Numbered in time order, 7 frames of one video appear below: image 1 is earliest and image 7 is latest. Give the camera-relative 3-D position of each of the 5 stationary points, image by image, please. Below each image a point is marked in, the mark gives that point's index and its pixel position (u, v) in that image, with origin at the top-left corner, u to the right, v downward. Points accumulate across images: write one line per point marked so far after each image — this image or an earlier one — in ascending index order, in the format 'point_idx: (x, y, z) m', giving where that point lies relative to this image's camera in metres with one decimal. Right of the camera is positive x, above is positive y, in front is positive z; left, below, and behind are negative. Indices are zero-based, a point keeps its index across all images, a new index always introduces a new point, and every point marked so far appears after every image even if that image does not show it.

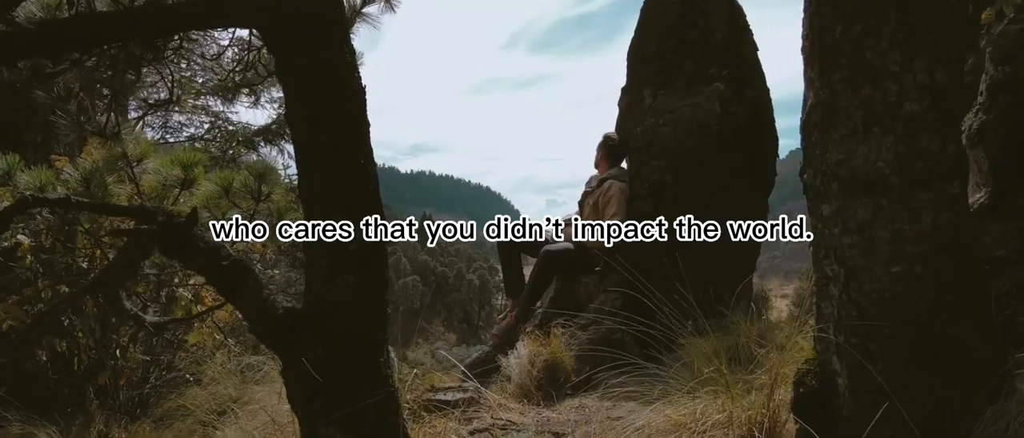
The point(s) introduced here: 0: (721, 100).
0: (+1.5, +0.9, +4.9) m
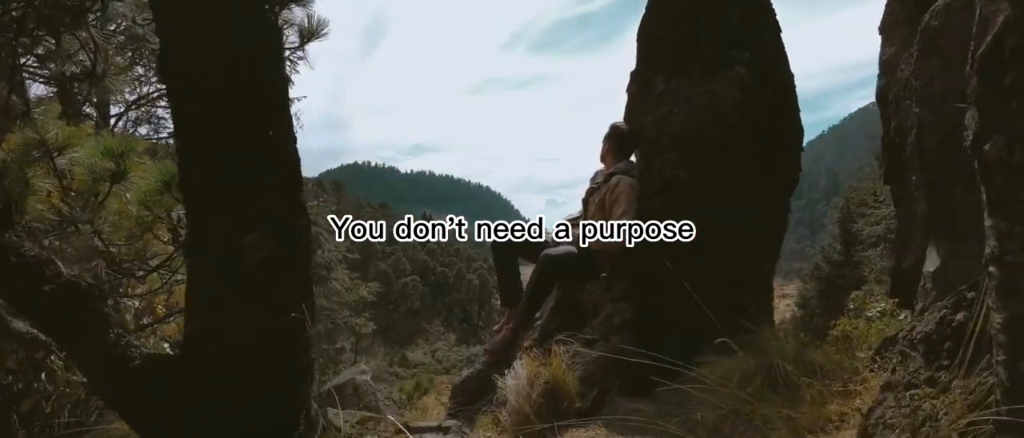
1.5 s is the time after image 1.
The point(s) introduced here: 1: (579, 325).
0: (+1.5, +0.9, +4.4) m
1: (+0.5, -0.7, +4.5) m
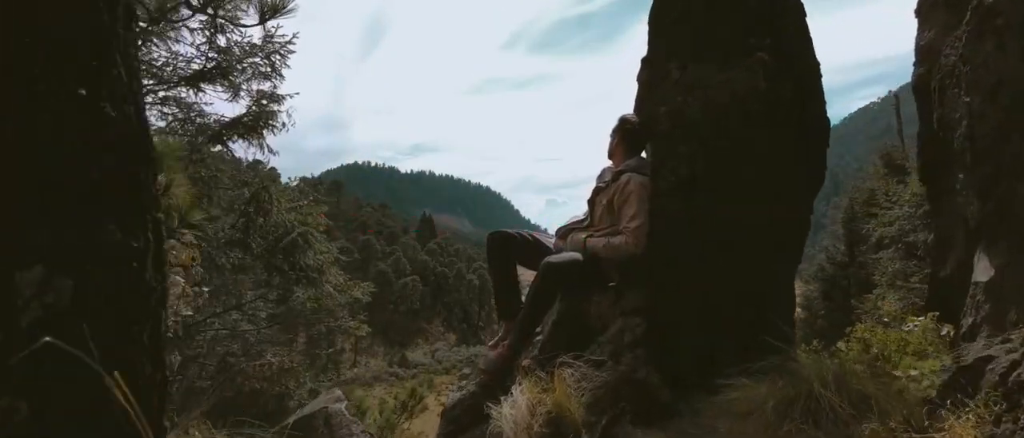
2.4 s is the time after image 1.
0: (+1.5, +0.9, +3.9) m
1: (+0.4, -0.7, +4.0) m
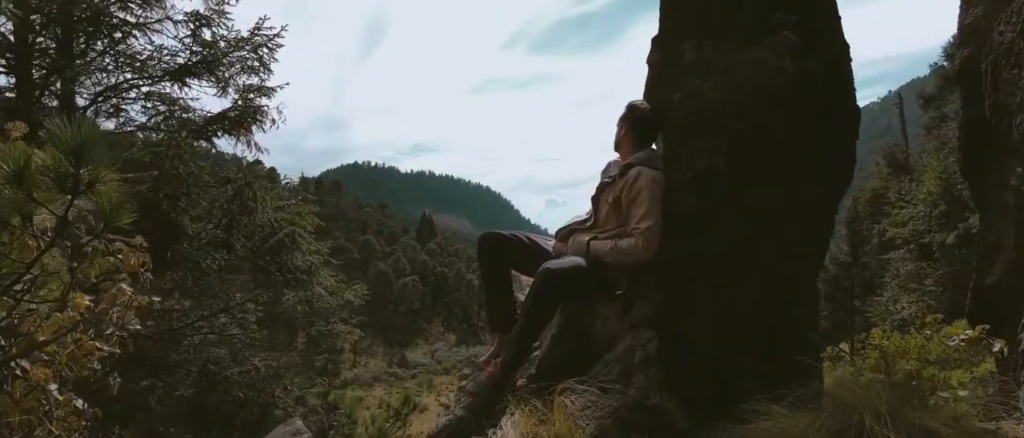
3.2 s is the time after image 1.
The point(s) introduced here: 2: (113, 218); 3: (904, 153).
0: (+1.5, +0.9, +3.5) m
1: (+0.4, -0.7, +3.6) m
2: (-1.5, 0.0, +2.6) m
3: (+11.6, +2.0, +19.8) m
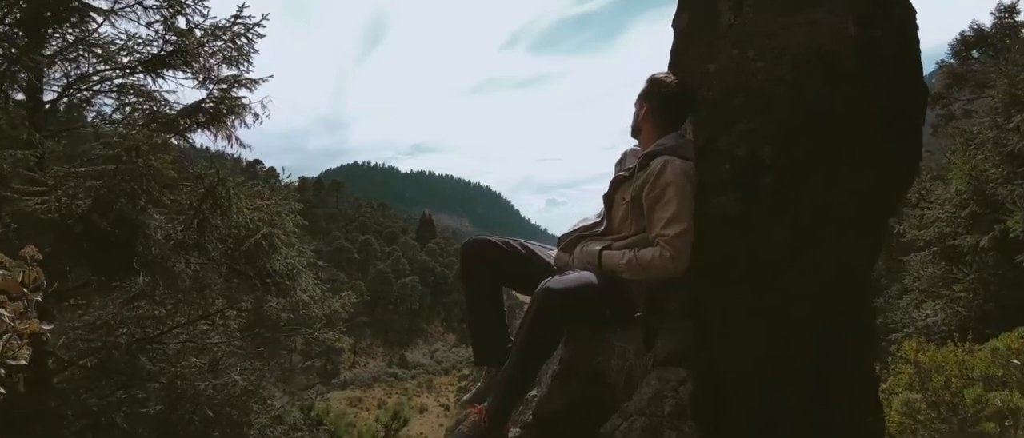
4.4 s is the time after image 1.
0: (+1.4, +0.8, +2.8) m
1: (+0.4, -0.8, +2.8) m
2: (-1.6, 0.0, +1.8) m
3: (+11.6, +2.0, +19.0) m
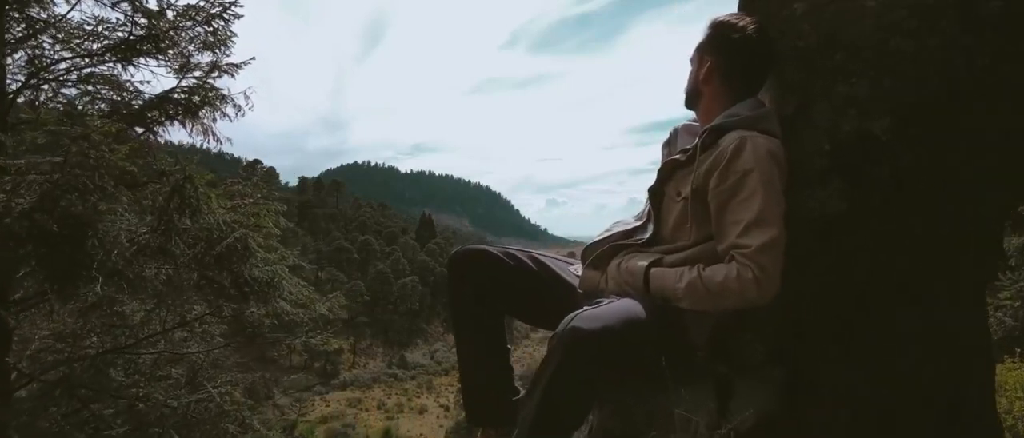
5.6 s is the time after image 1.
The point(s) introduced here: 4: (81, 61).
0: (+1.4, +0.8, +2.0) m
1: (+0.4, -0.8, +2.0) m
2: (-1.5, 0.0, +1.0) m
3: (+11.6, +2.0, +18.2) m
4: (-6.0, +2.2, +9.3) m
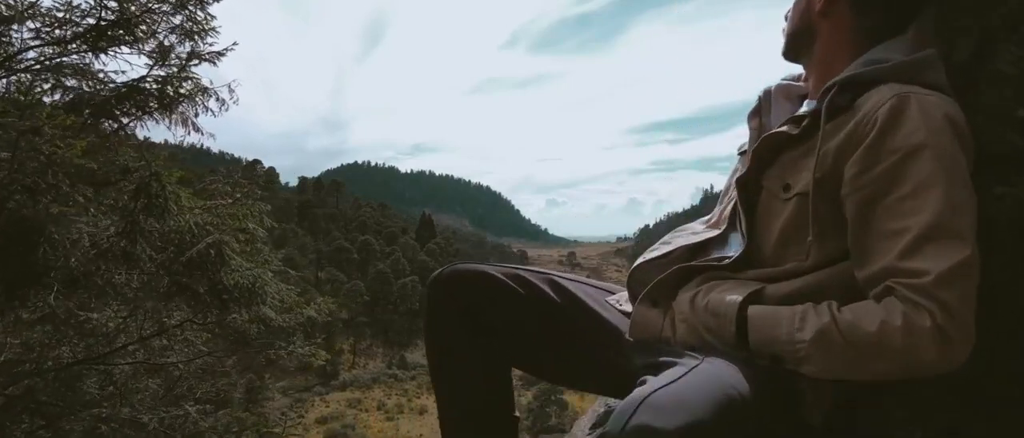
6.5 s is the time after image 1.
0: (+1.5, +0.8, +1.3) m
1: (+0.4, -0.8, +1.3) m
2: (-1.5, 0.0, +0.3) m
3: (+11.6, +1.9, +17.5) m
4: (-6.0, +2.2, +8.6) m
